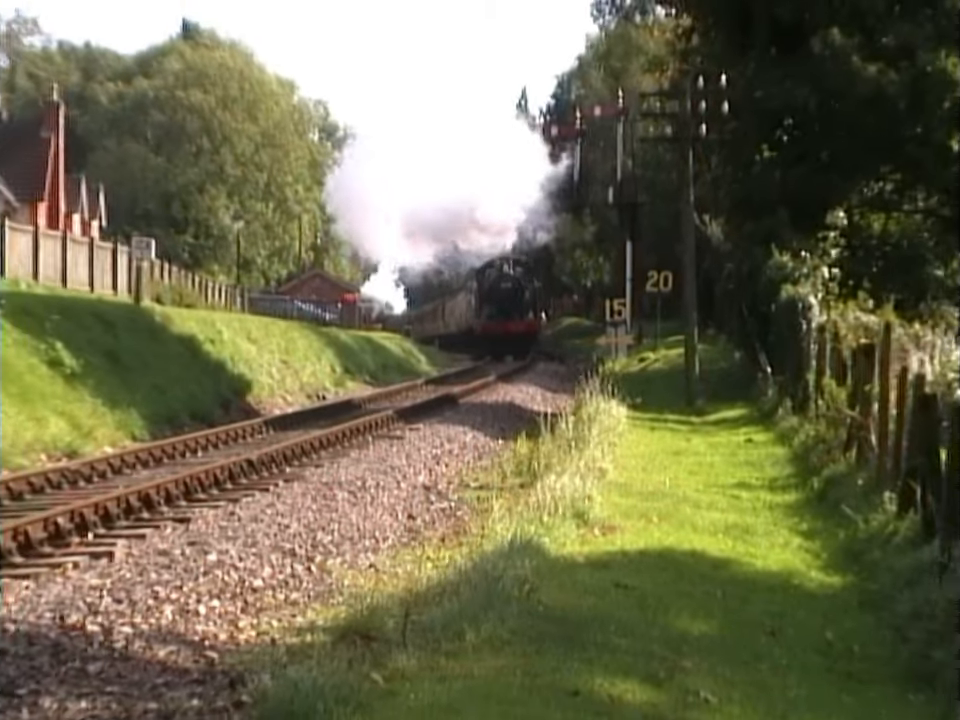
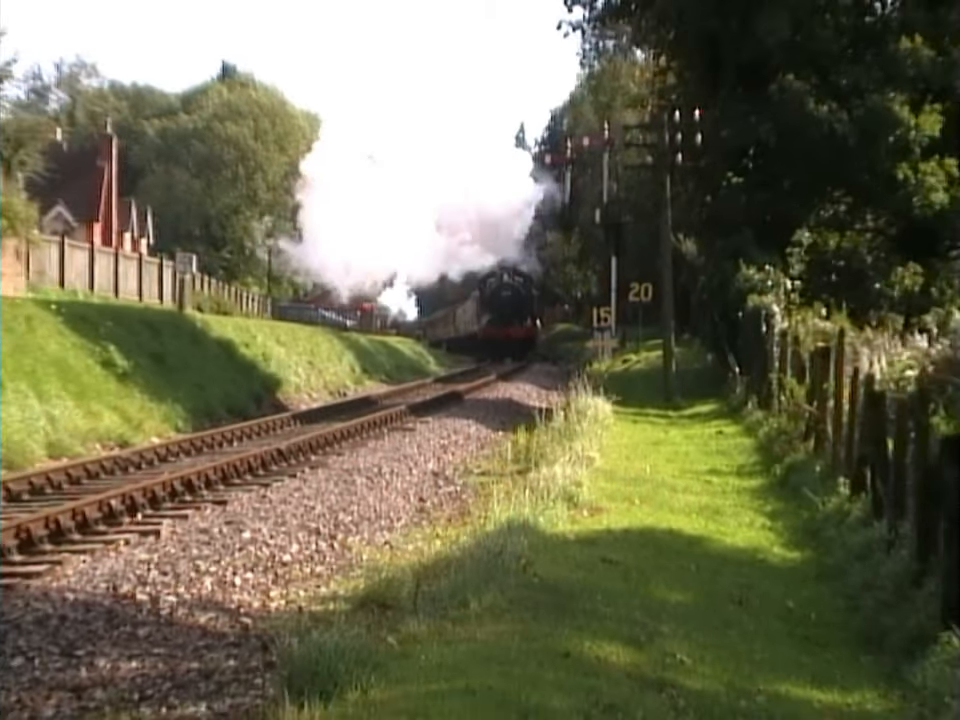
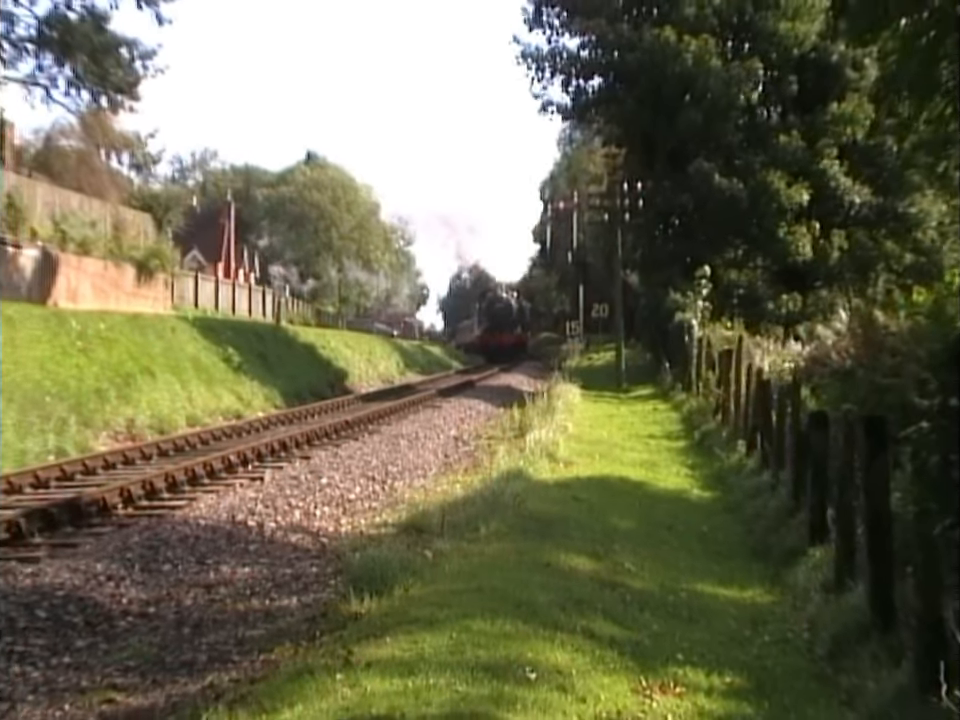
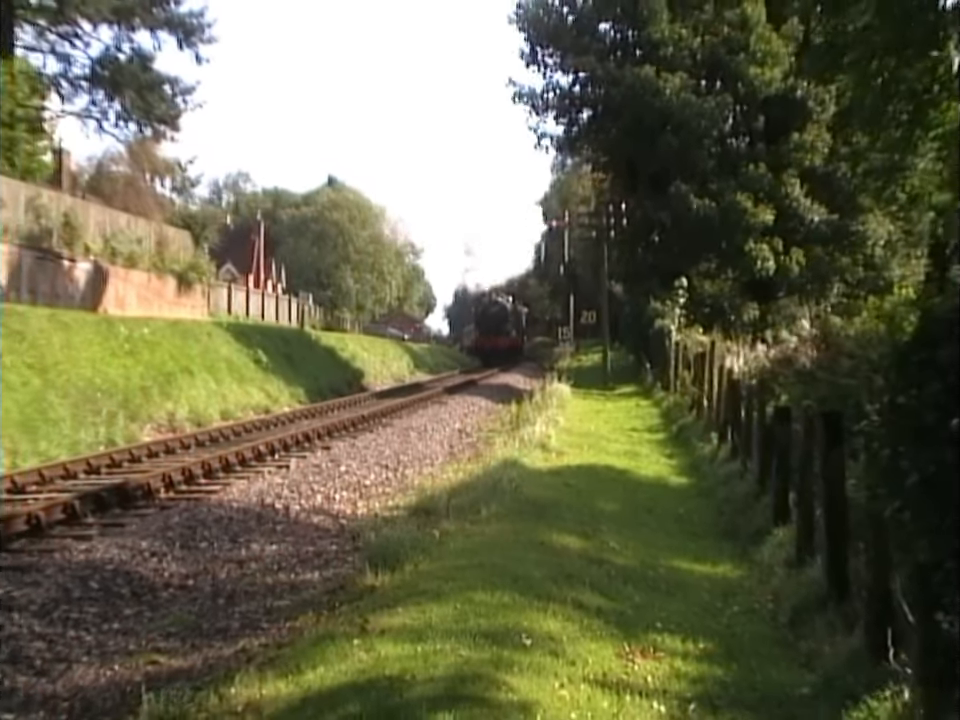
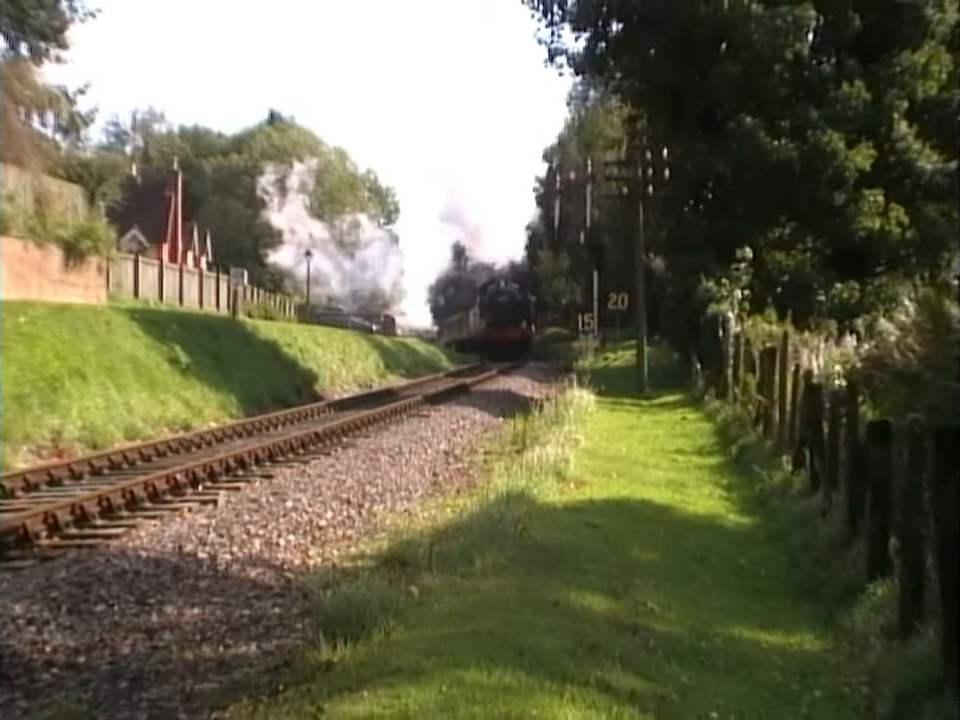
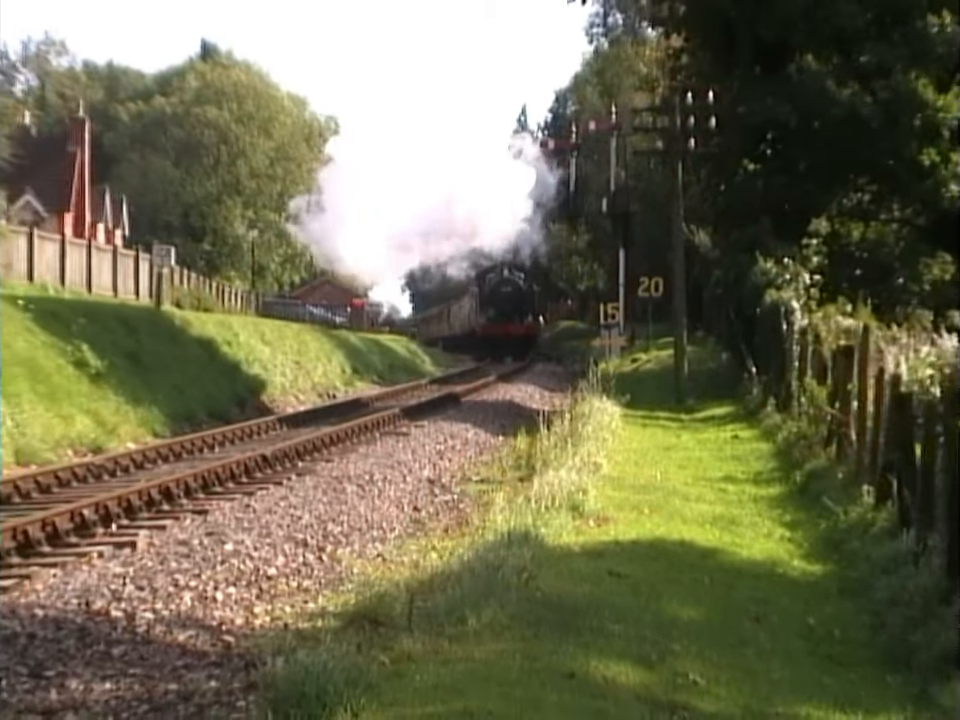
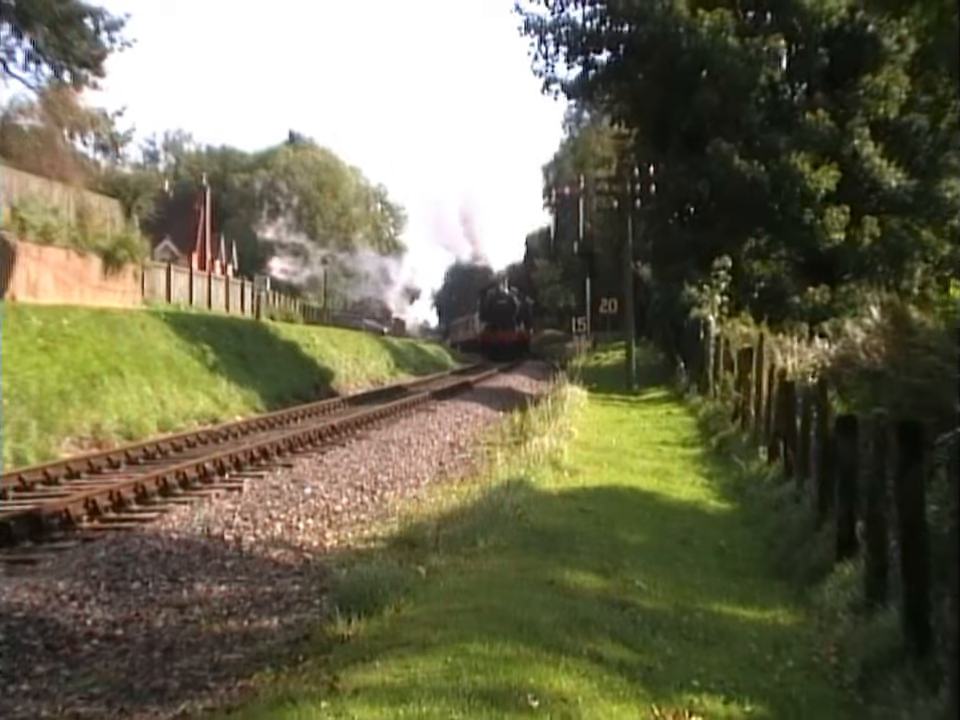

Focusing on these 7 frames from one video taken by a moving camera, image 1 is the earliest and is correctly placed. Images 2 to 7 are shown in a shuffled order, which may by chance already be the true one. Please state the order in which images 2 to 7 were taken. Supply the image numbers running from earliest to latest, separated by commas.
6, 2, 5, 7, 3, 4
